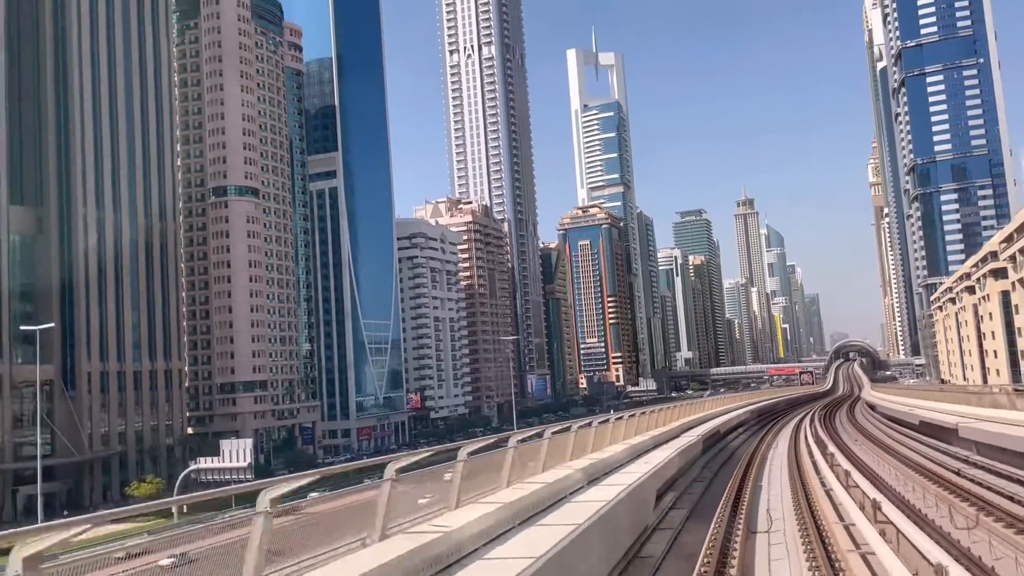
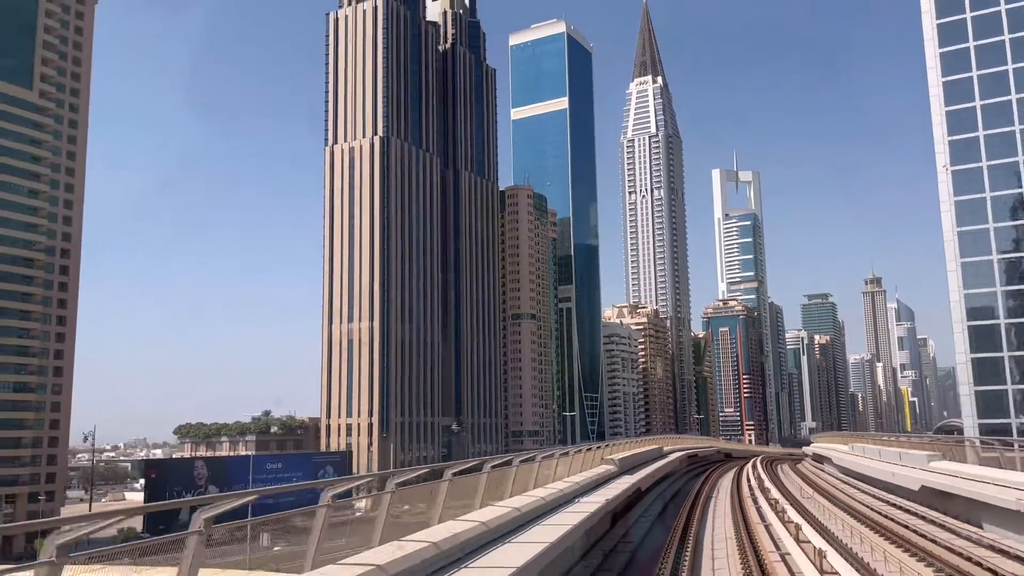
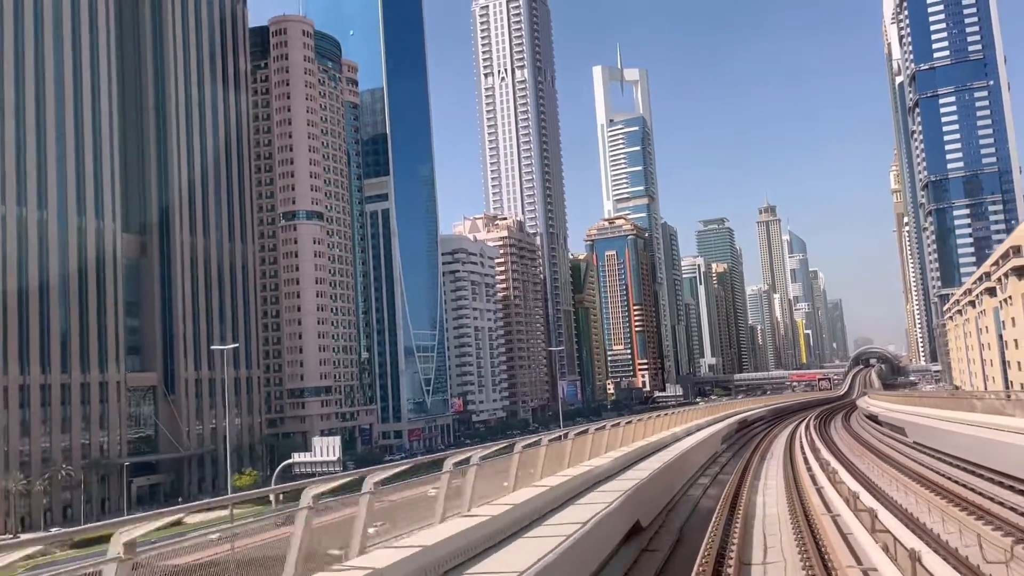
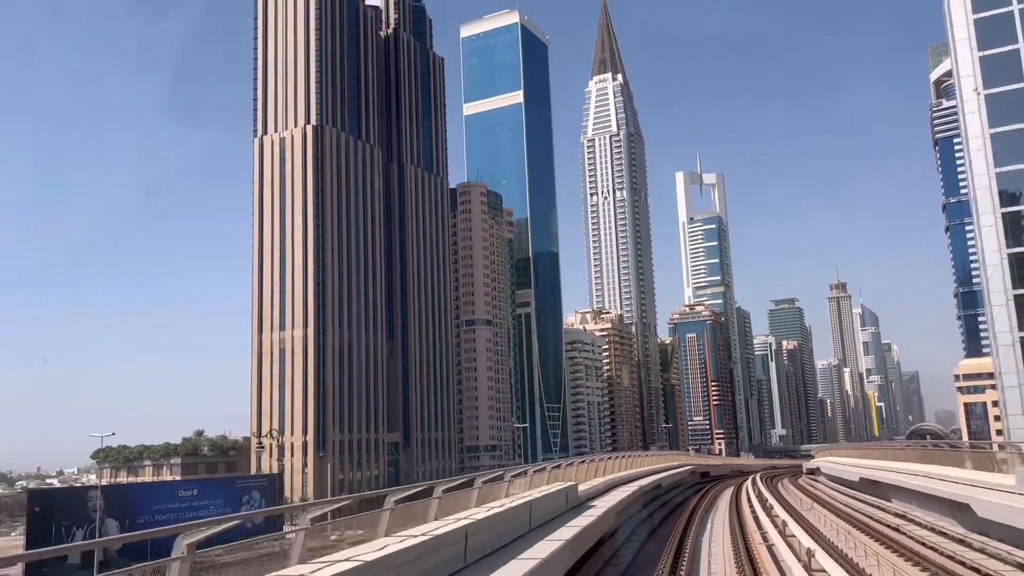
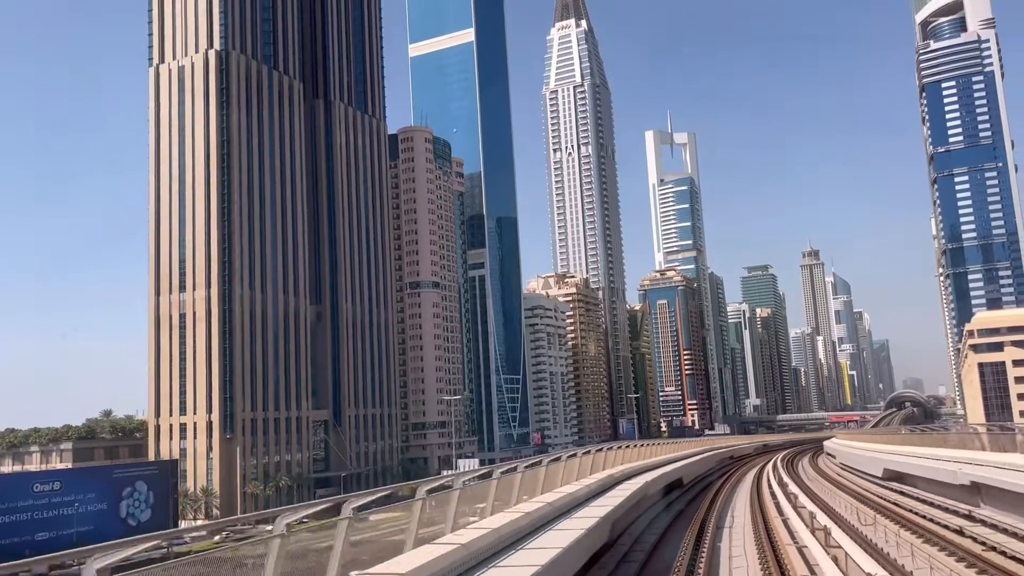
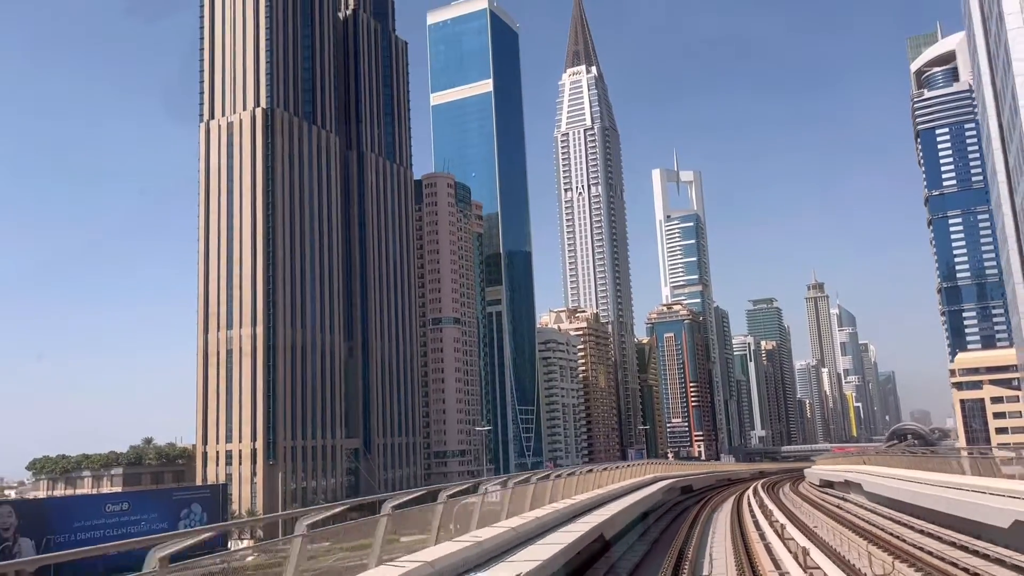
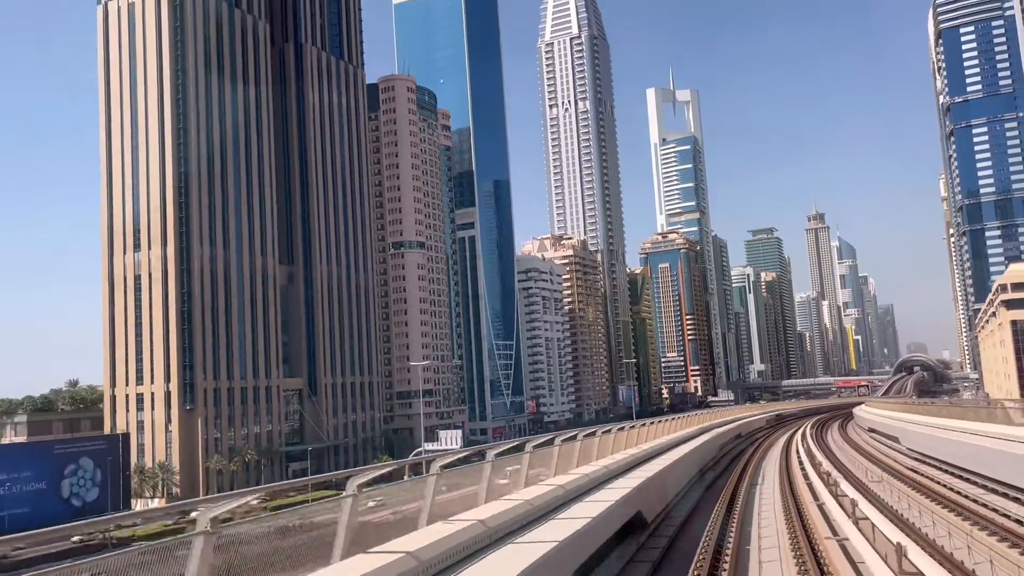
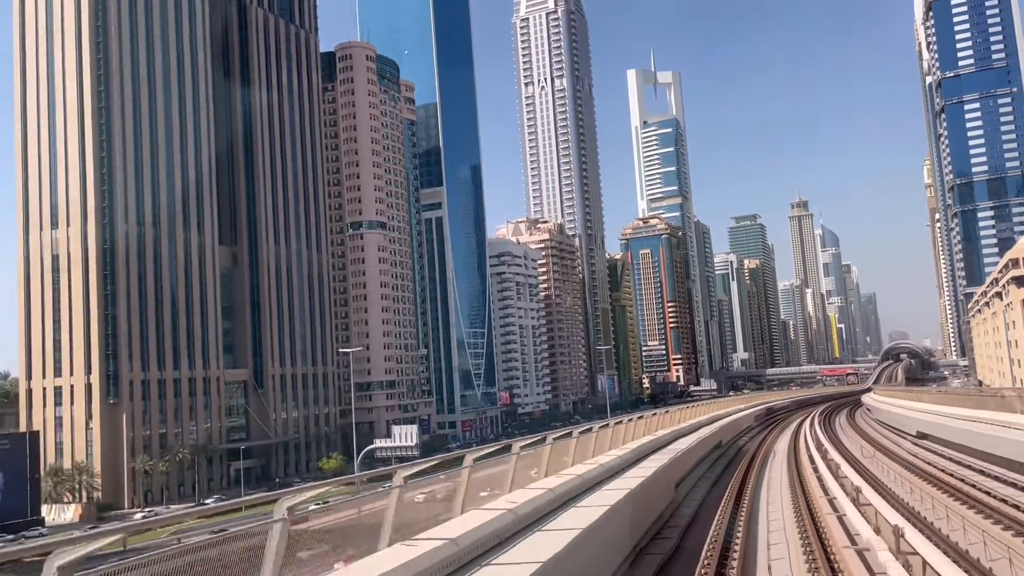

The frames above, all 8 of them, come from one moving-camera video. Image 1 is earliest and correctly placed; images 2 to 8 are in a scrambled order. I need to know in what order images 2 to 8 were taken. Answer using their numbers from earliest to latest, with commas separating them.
3, 8, 7, 5, 6, 4, 2
